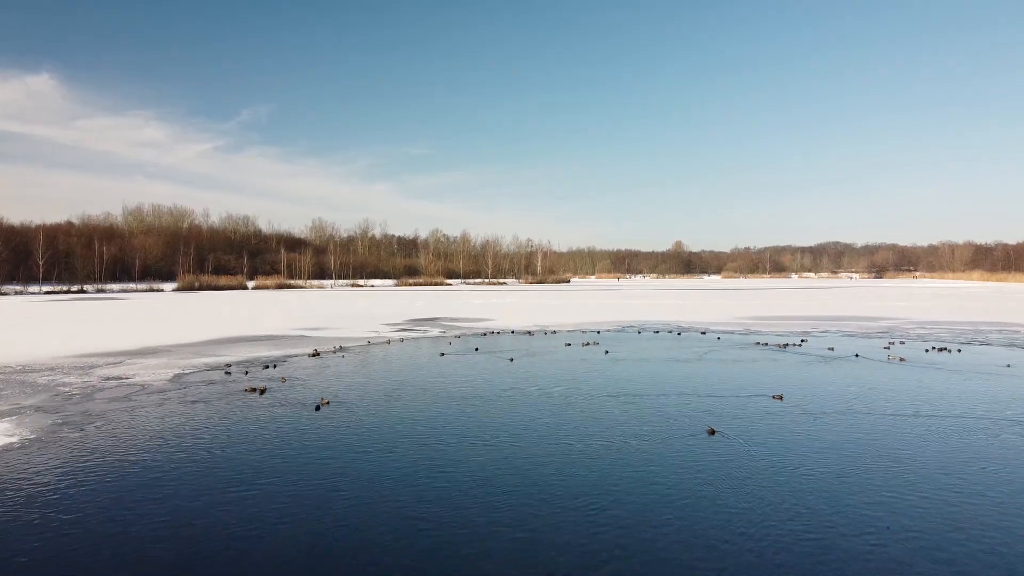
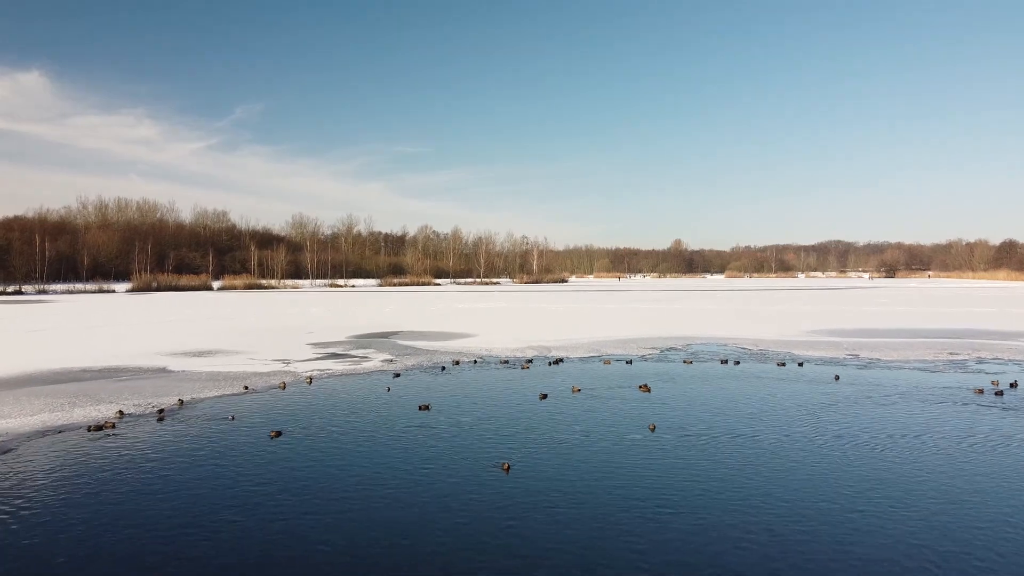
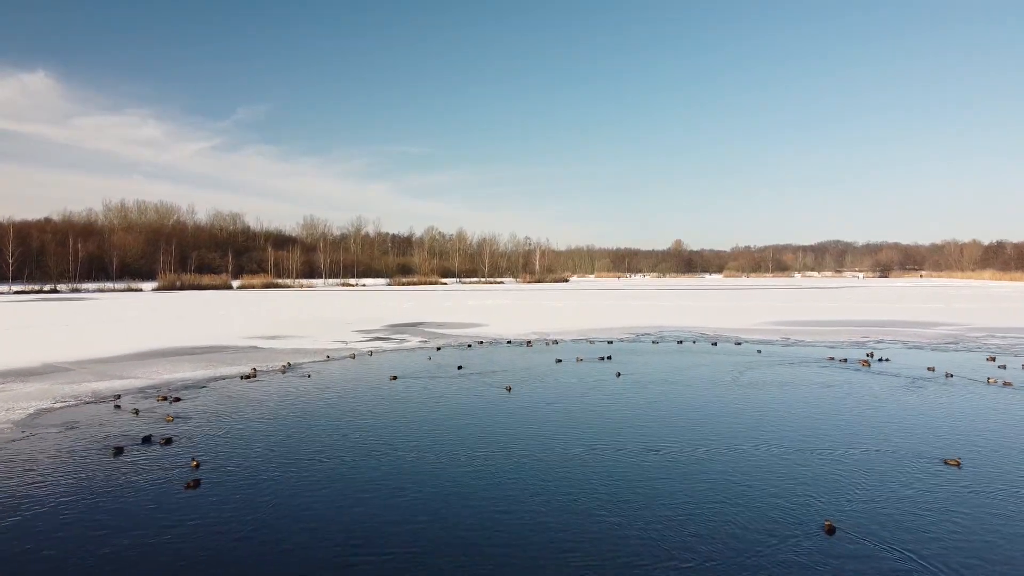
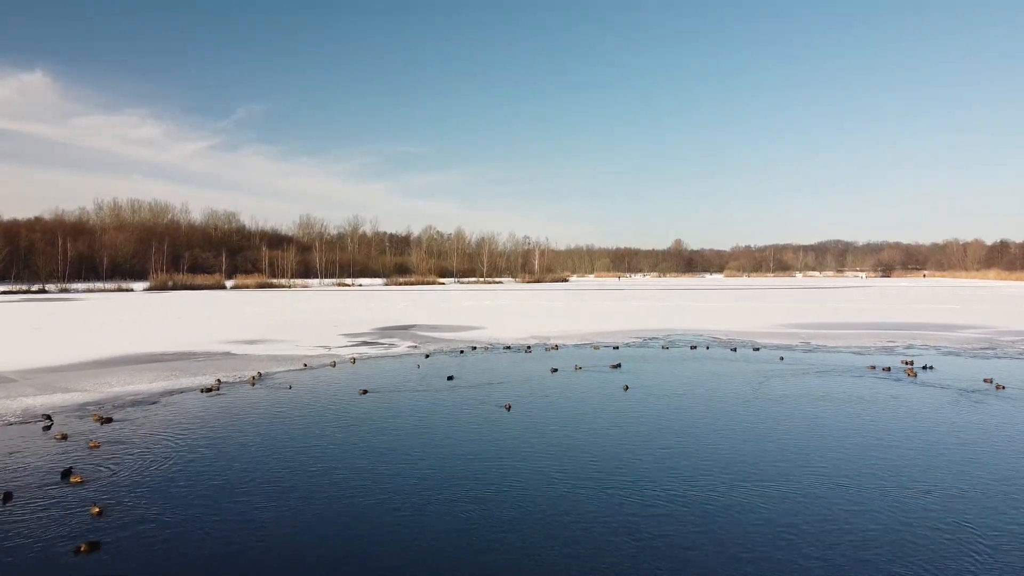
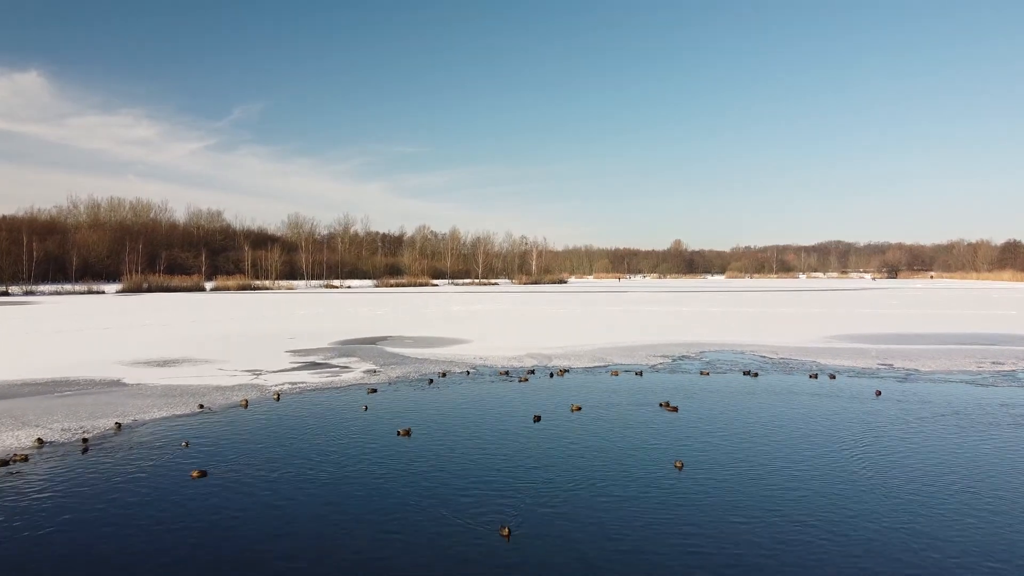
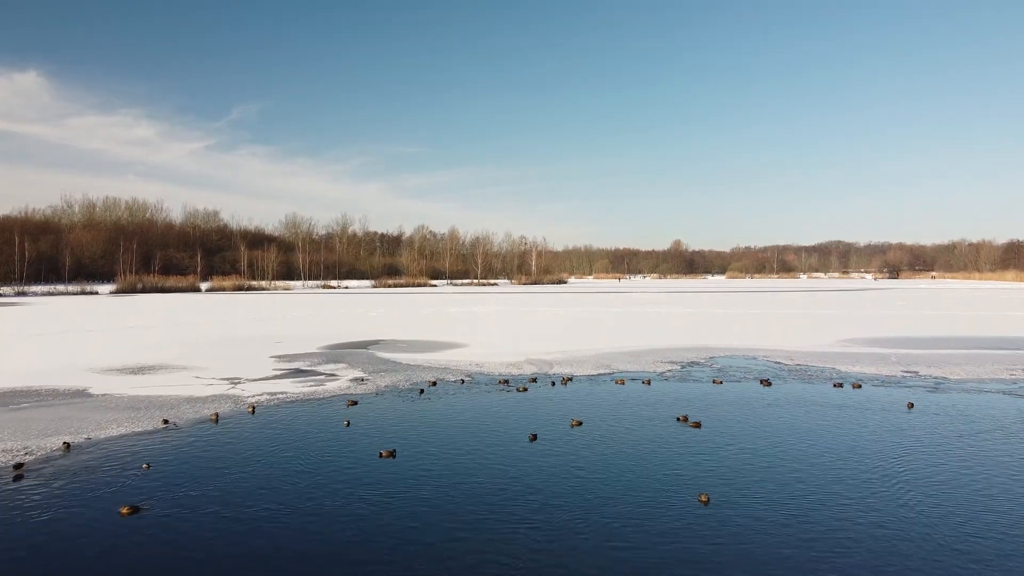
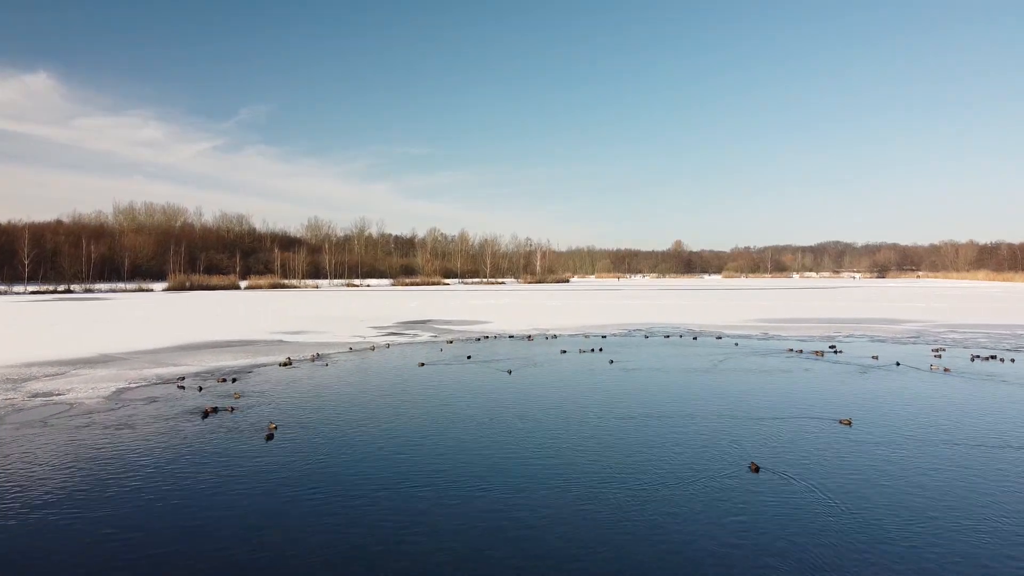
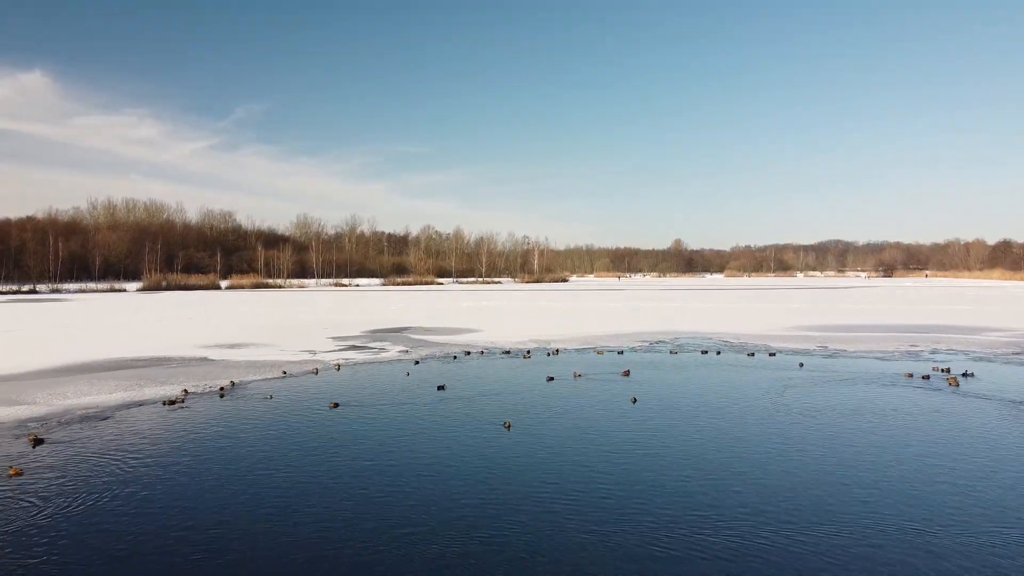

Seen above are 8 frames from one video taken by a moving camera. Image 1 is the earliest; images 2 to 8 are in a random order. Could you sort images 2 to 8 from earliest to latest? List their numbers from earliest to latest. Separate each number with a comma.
7, 3, 4, 8, 2, 5, 6
